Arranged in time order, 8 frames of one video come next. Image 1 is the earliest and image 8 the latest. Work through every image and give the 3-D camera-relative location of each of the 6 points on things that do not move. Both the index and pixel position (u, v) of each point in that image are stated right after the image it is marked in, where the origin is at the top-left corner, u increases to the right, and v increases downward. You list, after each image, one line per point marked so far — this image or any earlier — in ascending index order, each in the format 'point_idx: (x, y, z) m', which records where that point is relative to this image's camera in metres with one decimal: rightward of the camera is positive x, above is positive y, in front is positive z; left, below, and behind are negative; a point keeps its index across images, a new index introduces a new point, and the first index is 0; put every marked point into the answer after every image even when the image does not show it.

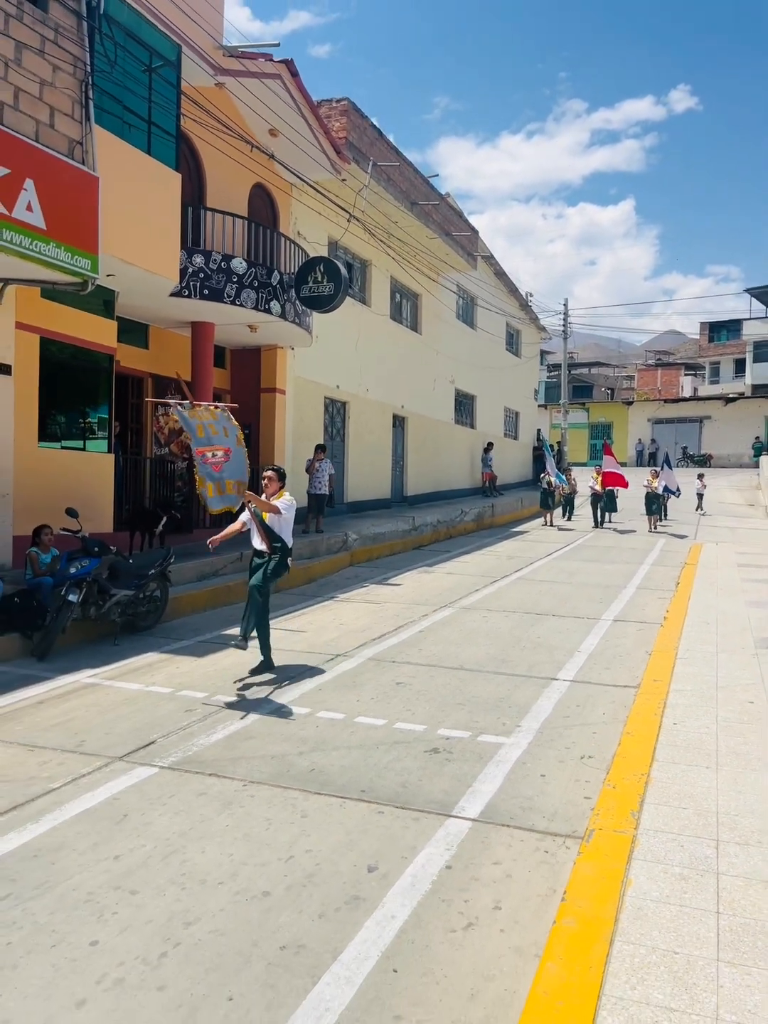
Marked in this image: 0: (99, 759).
0: (-1.8, -1.6, +5.1) m
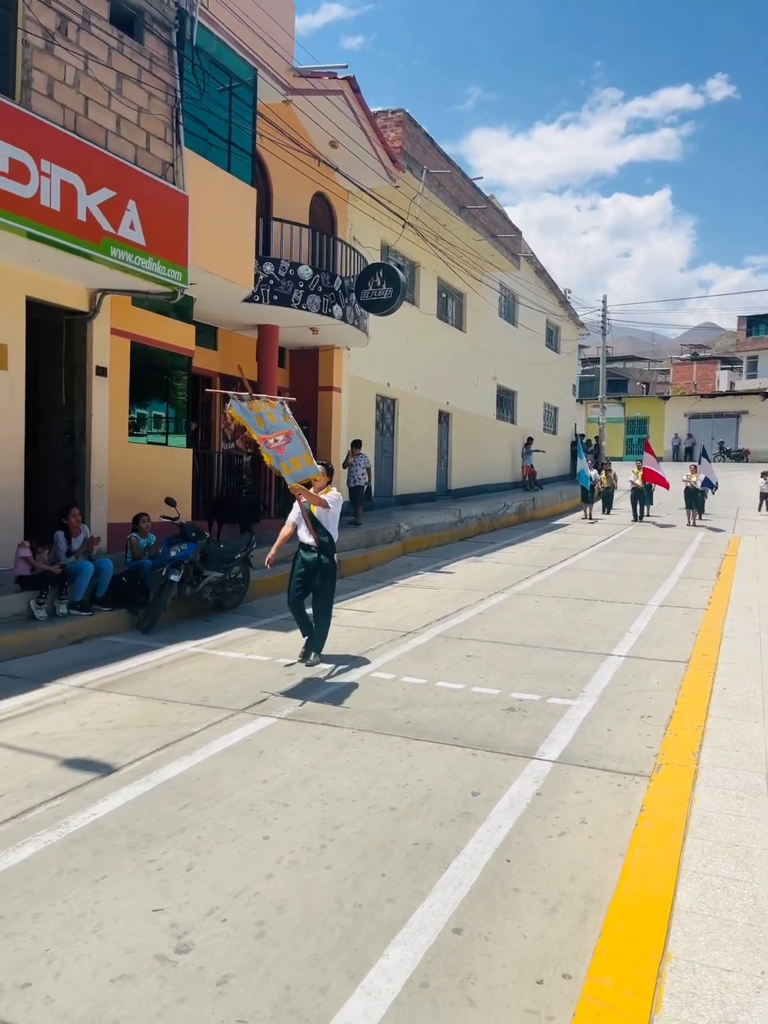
0: (-1.2, -1.5, +5.9) m
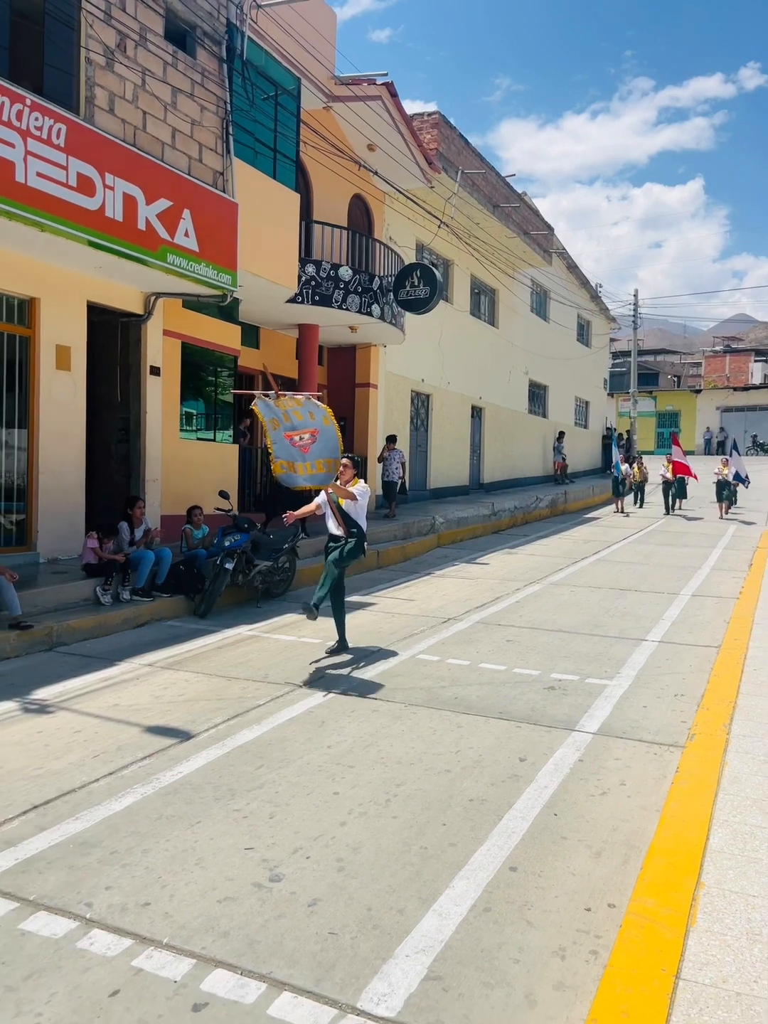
0: (-0.8, -1.4, +6.4) m
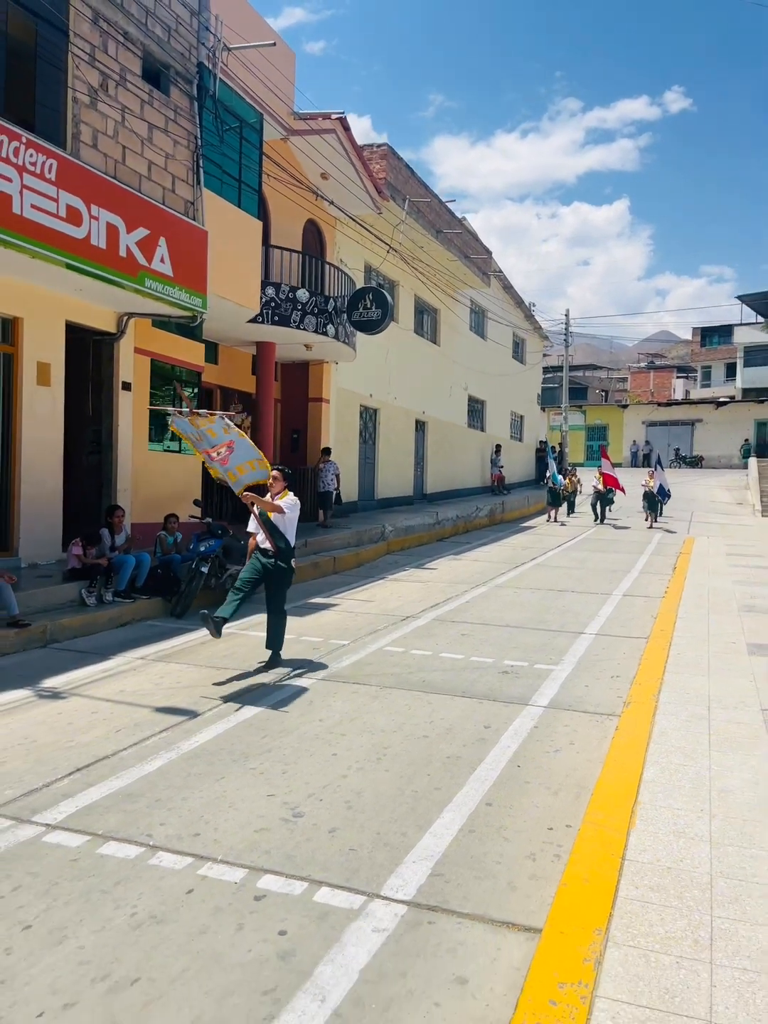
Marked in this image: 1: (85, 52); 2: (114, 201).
0: (-1.0, -1.4, +7.2) m
1: (-3.4, +5.3, +9.2) m
2: (-3.1, +3.6, +9.4) m
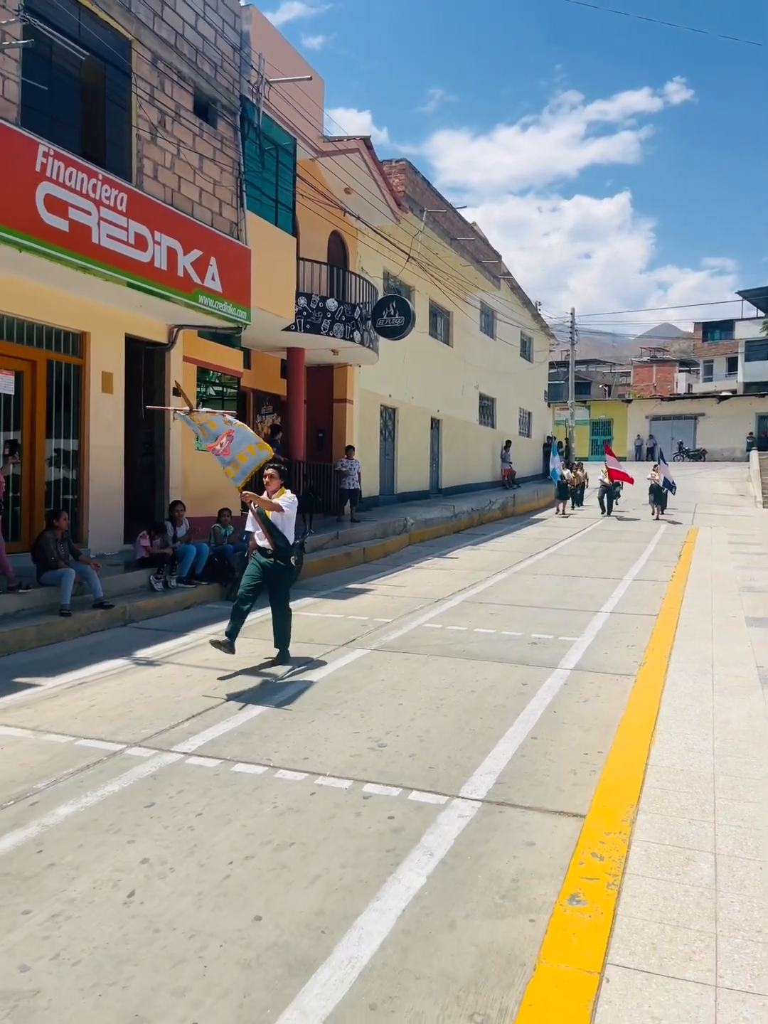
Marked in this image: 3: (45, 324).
0: (-0.6, -1.4, +8.2) m
1: (-3.0, +5.3, +10.3) m
2: (-2.7, +3.7, +10.4) m
3: (-4.3, +2.4, +10.1) m
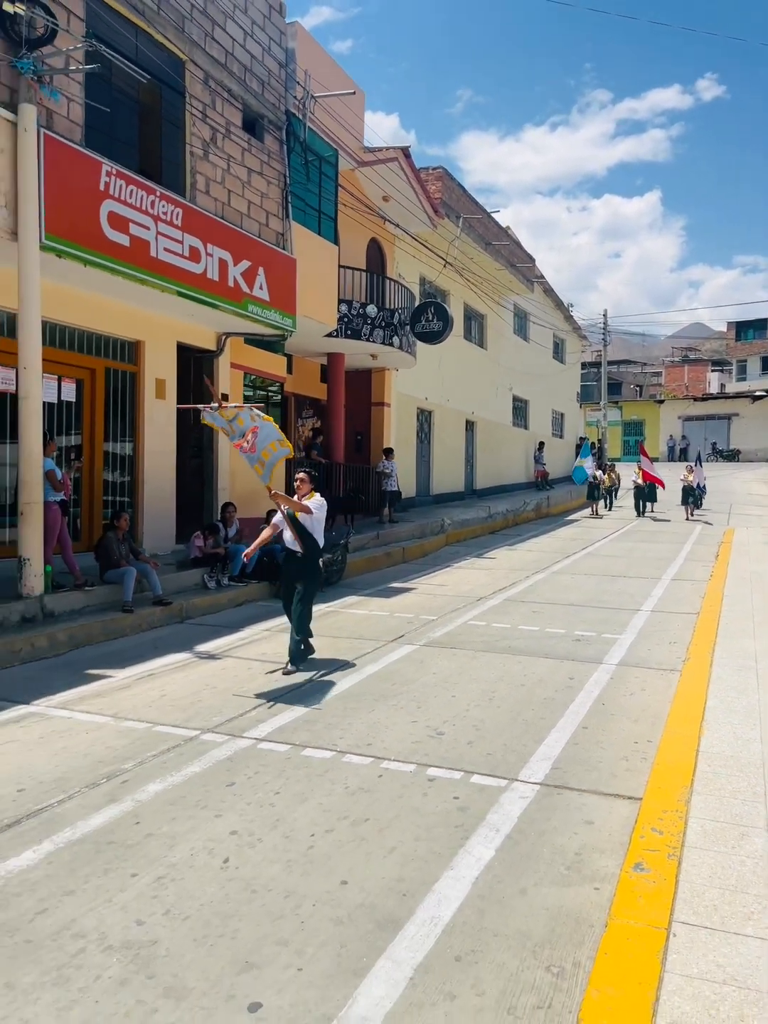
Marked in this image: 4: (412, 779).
0: (-0.1, -1.4, +8.5) m
1: (-2.5, +5.3, +10.7) m
2: (-2.1, +3.7, +10.8) m
3: (-3.7, +2.3, +10.5) m
4: (+0.2, -1.6, +4.8) m
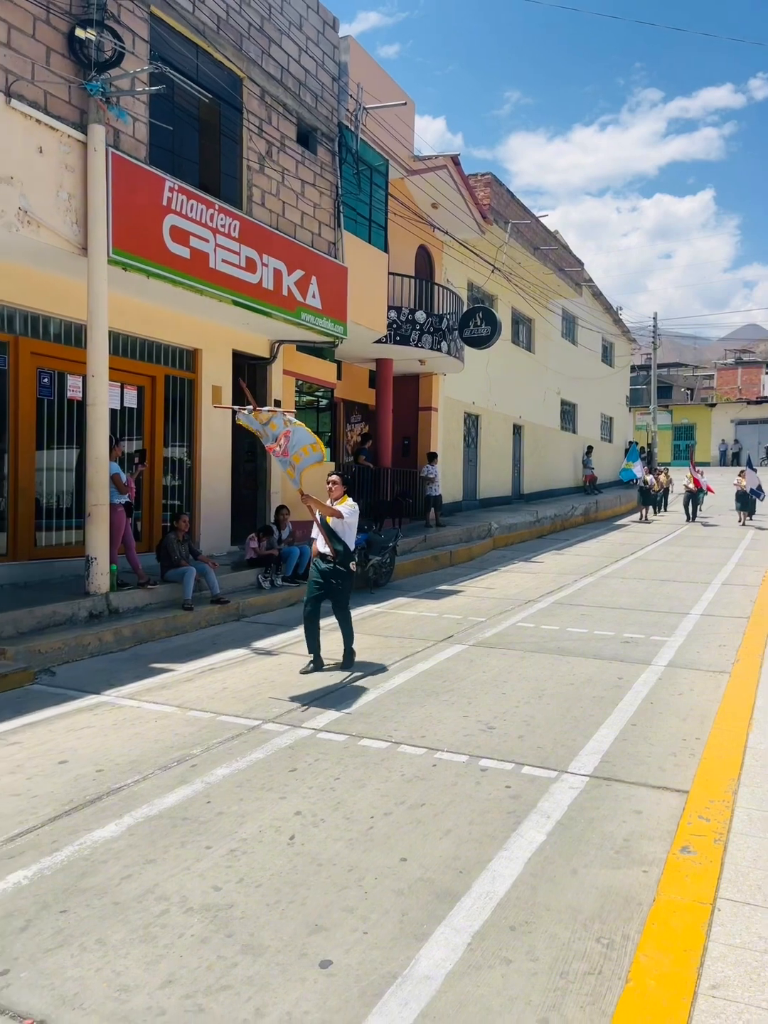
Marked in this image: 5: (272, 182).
0: (+0.5, -1.4, +8.7) m
1: (-1.8, +5.3, +11.1) m
2: (-1.5, +3.6, +11.1) m
3: (-3.0, +2.3, +11.0) m
4: (+0.5, -1.6, +5.0) m
5: (-1.6, +4.6, +11.3) m
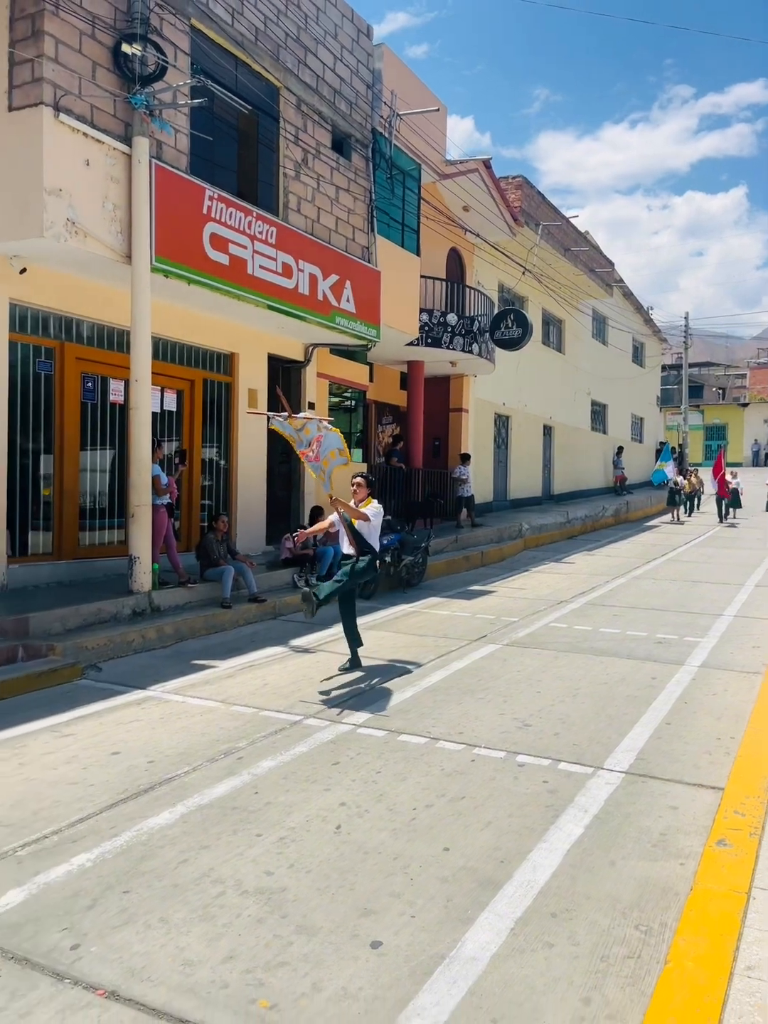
0: (+0.9, -1.4, +8.9) m
1: (-1.3, +5.3, +11.3) m
2: (-1.0, +3.6, +11.3) m
3: (-2.5, +2.3, +11.2) m
4: (+0.8, -1.6, +5.2) m
5: (-1.1, +4.6, +11.5) m
